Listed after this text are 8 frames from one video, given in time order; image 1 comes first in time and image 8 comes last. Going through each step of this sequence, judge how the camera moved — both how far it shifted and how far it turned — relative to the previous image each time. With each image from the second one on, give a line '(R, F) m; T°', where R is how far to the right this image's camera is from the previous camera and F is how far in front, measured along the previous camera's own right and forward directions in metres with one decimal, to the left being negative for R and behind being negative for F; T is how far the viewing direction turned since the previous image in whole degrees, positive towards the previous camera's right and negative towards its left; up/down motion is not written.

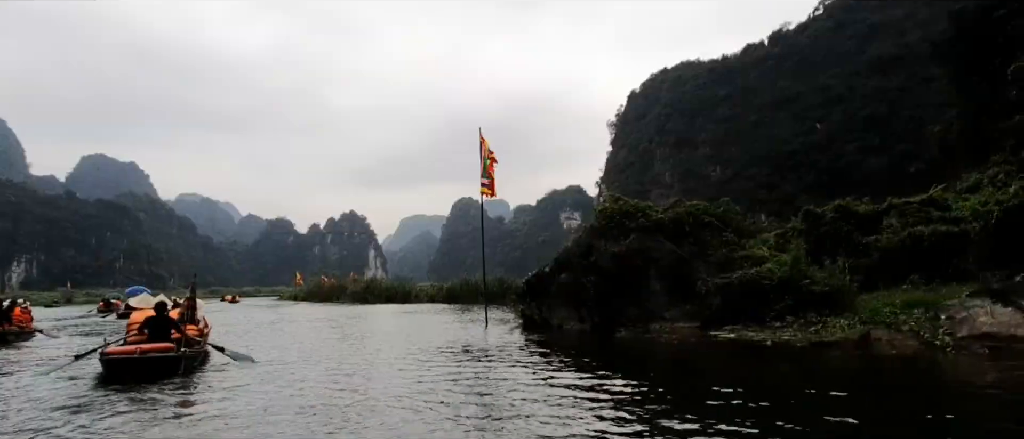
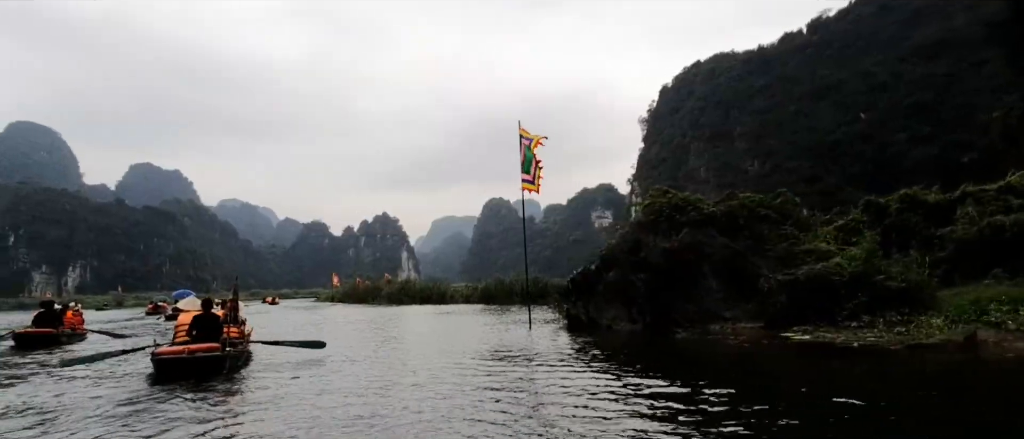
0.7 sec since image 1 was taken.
(-0.3, +0.6) m; -3°
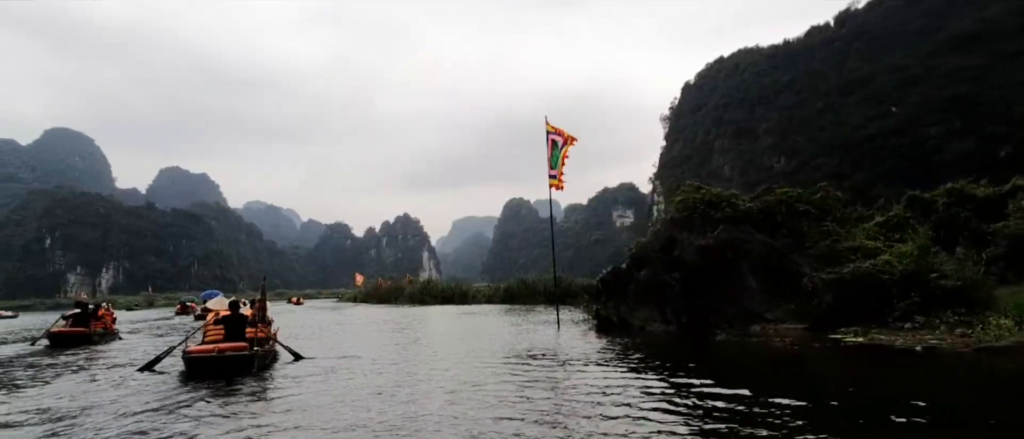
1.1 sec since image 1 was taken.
(-0.2, +0.3) m; -2°
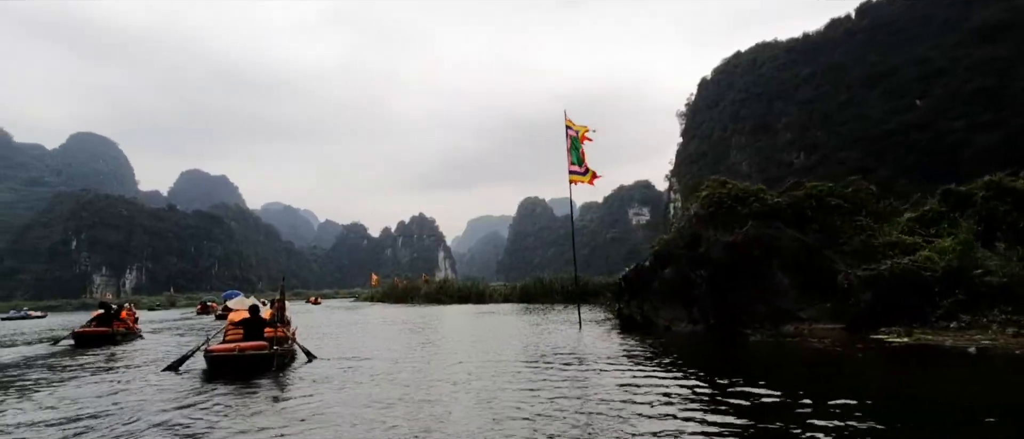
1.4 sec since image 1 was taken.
(-0.1, +0.3) m; -2°
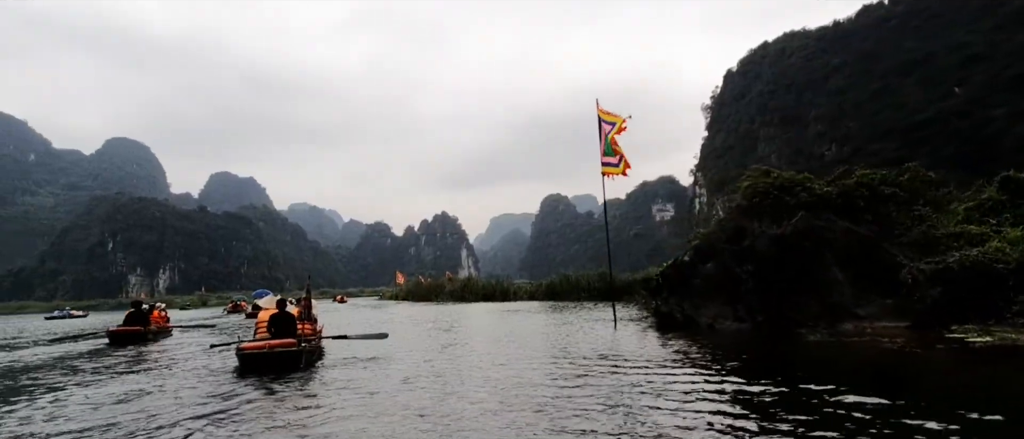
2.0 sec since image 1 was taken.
(-0.2, +0.5) m; -2°
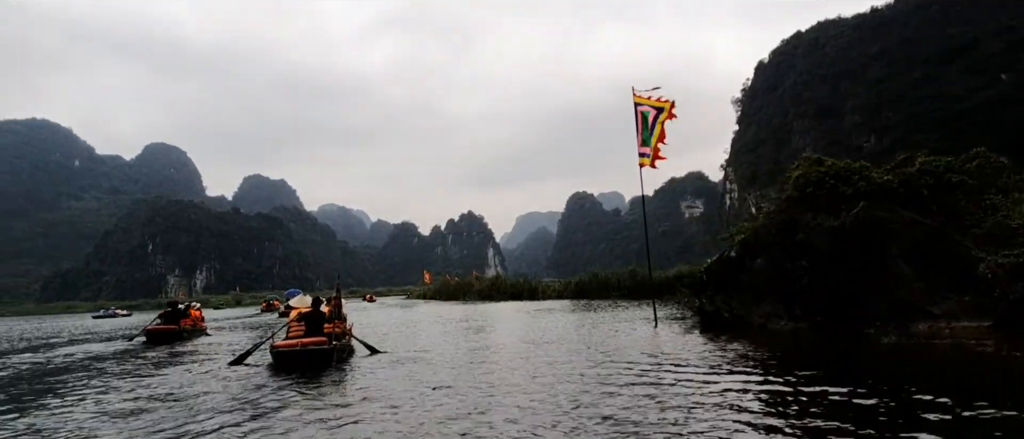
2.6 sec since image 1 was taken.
(-0.2, +0.5) m; -3°
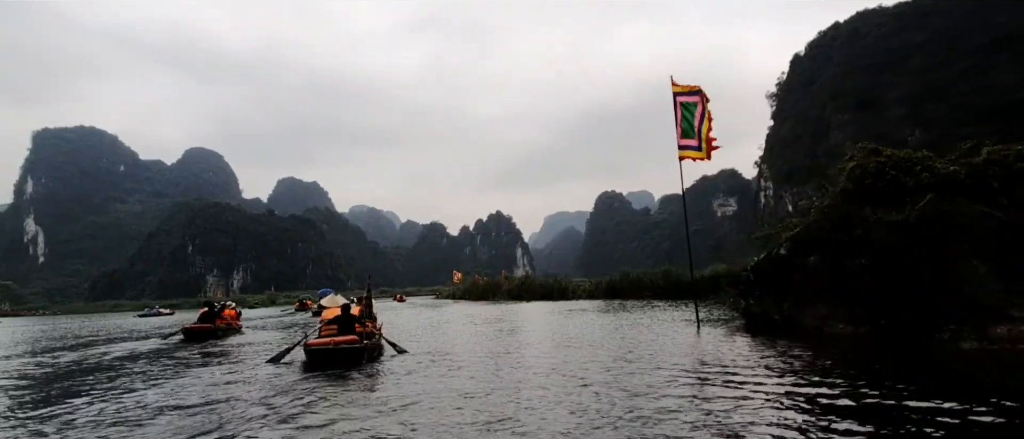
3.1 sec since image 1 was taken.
(-0.1, +0.4) m; -3°
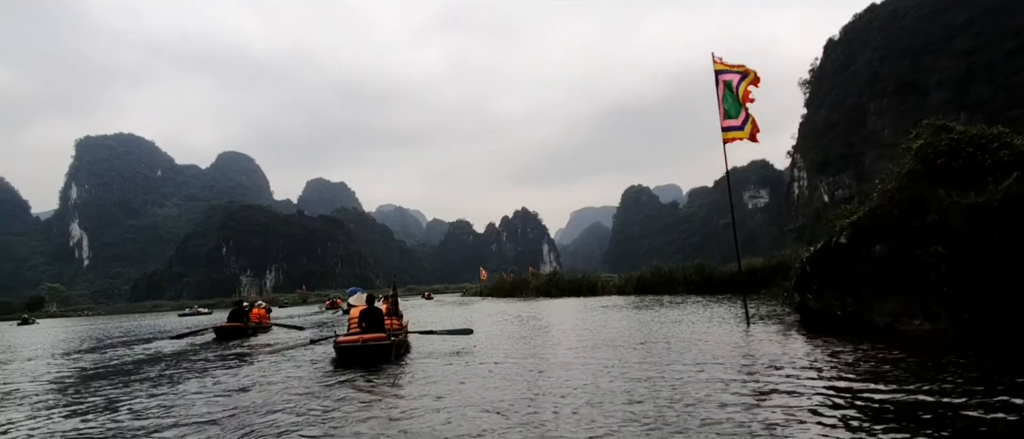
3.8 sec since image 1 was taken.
(-0.1, +0.6) m; -3°
